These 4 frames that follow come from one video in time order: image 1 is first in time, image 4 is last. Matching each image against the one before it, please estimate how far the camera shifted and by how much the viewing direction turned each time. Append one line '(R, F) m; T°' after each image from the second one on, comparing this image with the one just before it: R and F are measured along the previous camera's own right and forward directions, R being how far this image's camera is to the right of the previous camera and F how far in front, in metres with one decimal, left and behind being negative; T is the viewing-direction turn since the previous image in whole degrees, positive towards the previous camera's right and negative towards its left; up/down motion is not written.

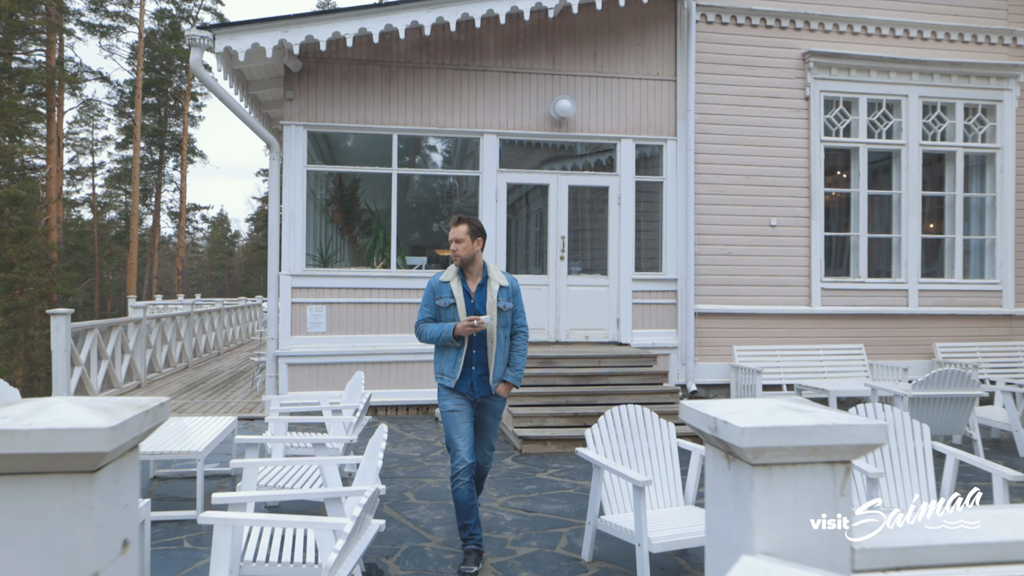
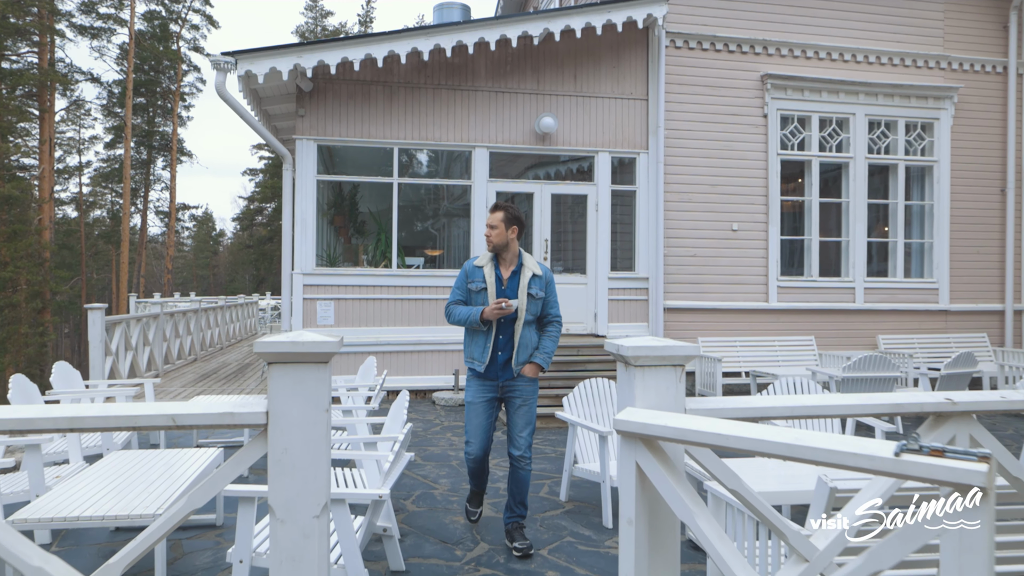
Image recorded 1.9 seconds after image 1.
(0.0, -0.9) m; +1°
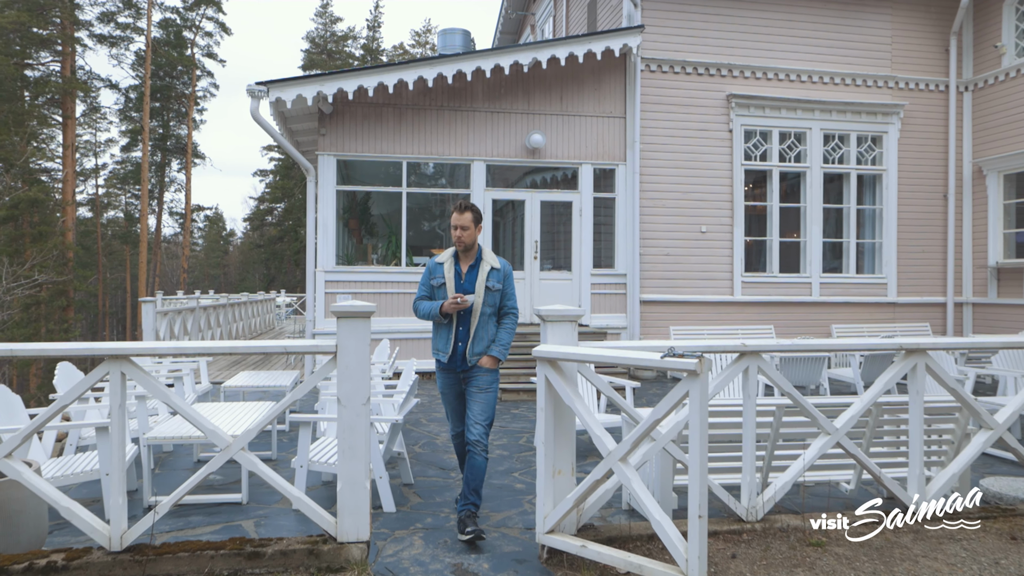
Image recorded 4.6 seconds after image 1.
(+0.2, -1.2) m; -1°
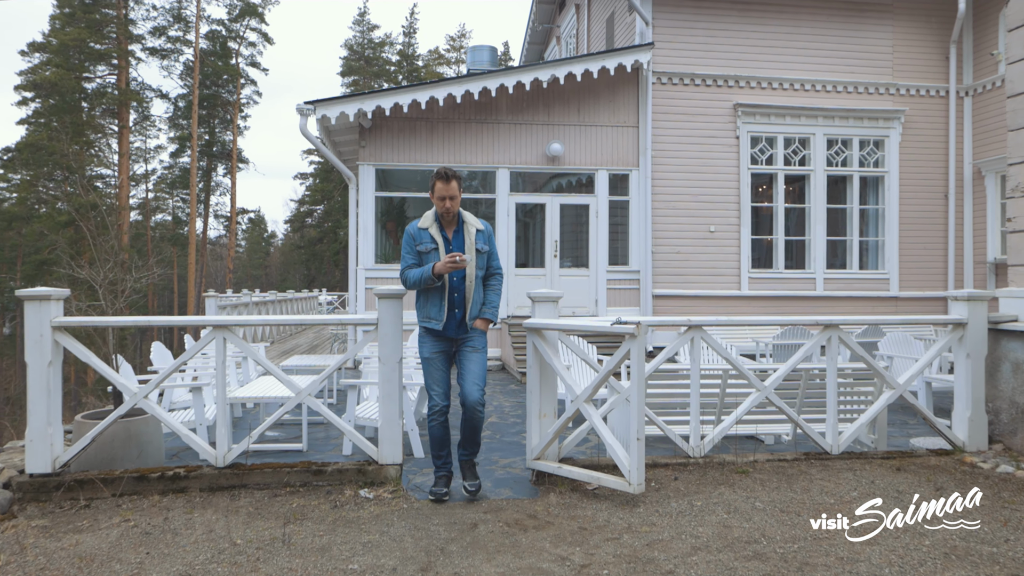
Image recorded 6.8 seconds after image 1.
(+0.2, -0.9) m; -3°
